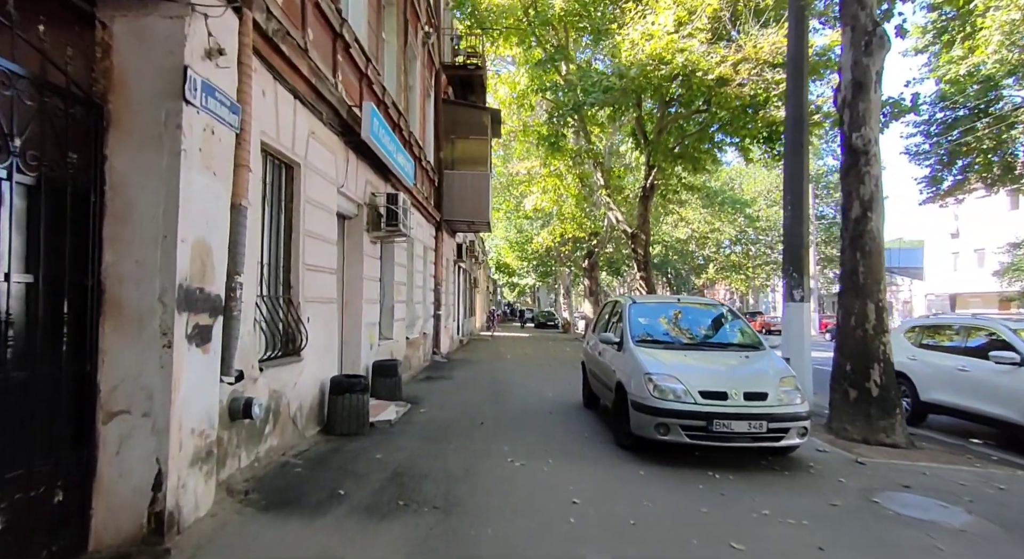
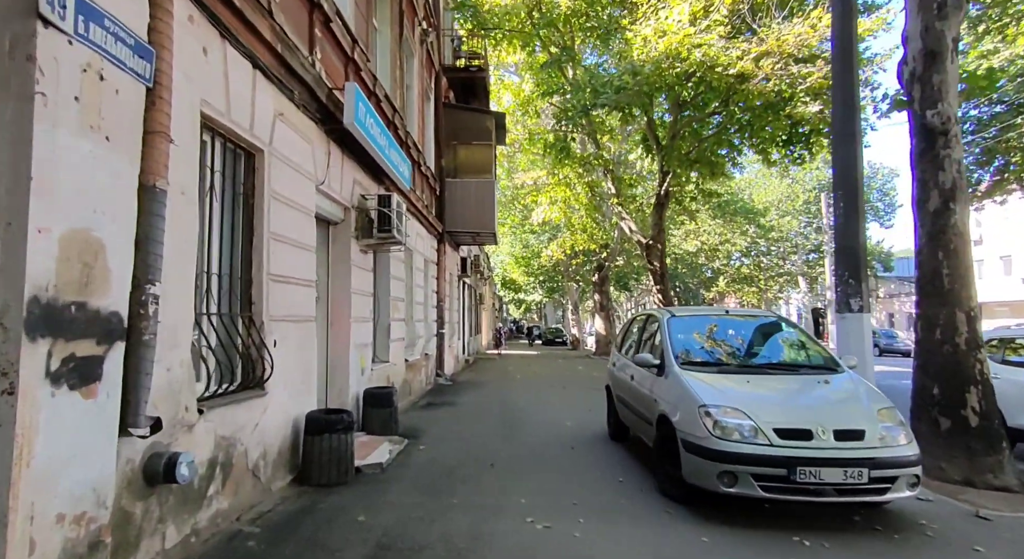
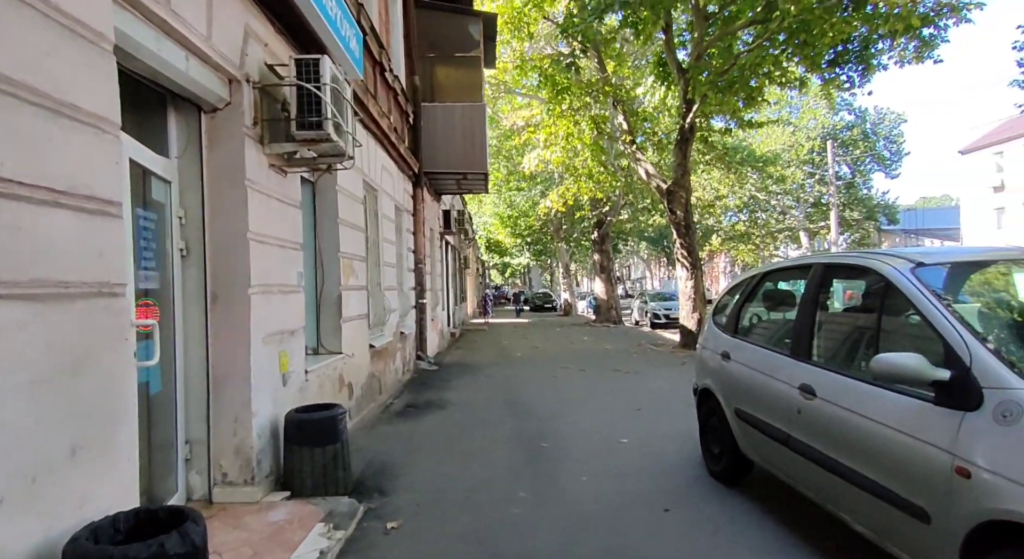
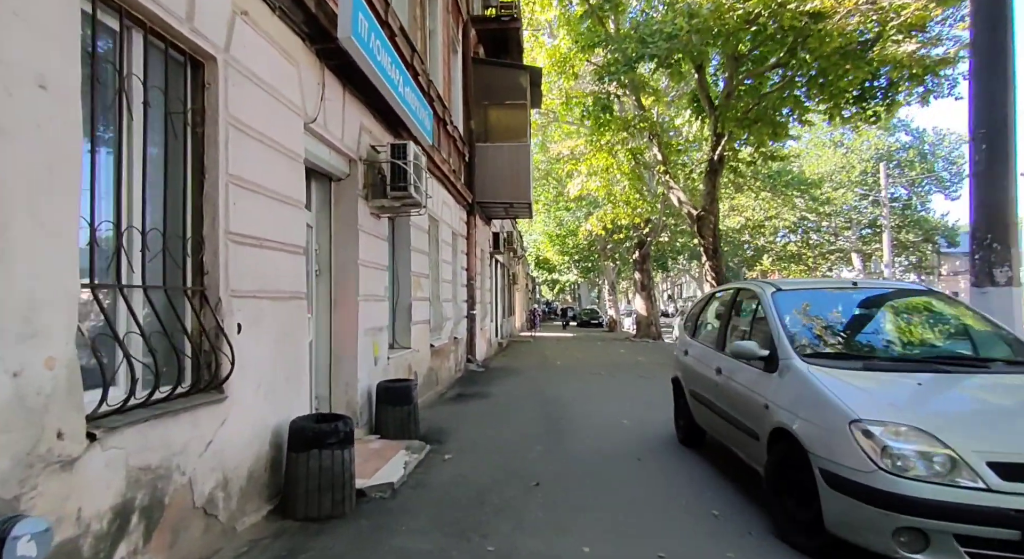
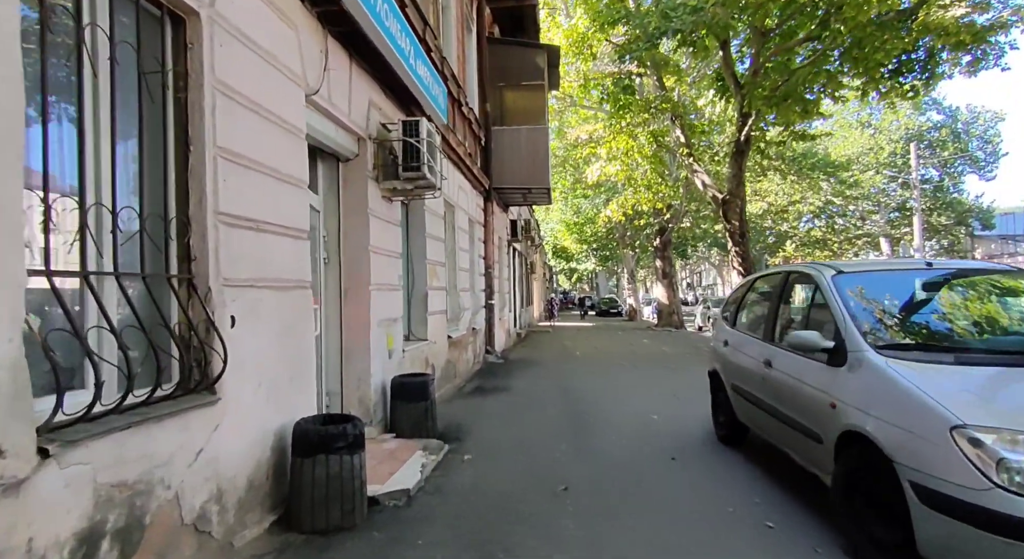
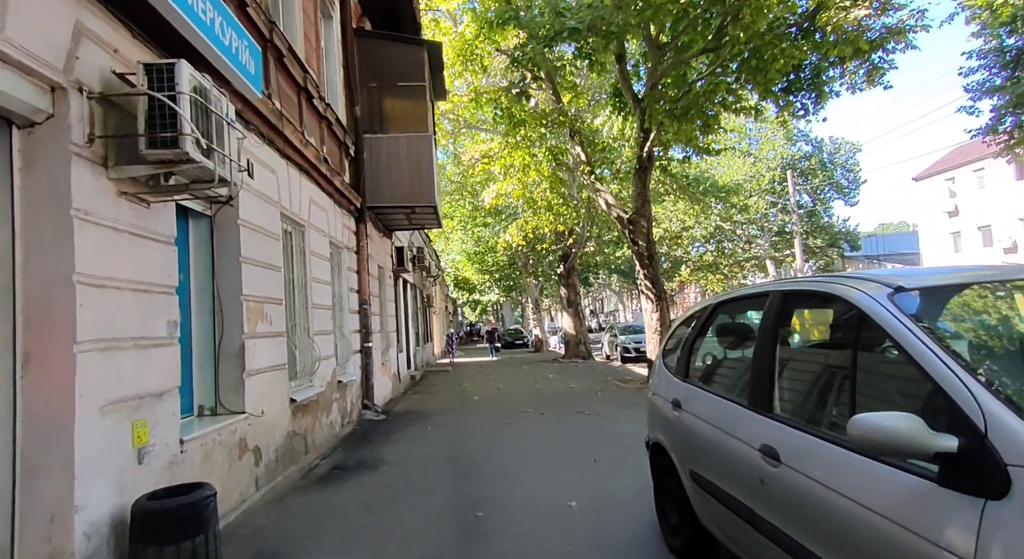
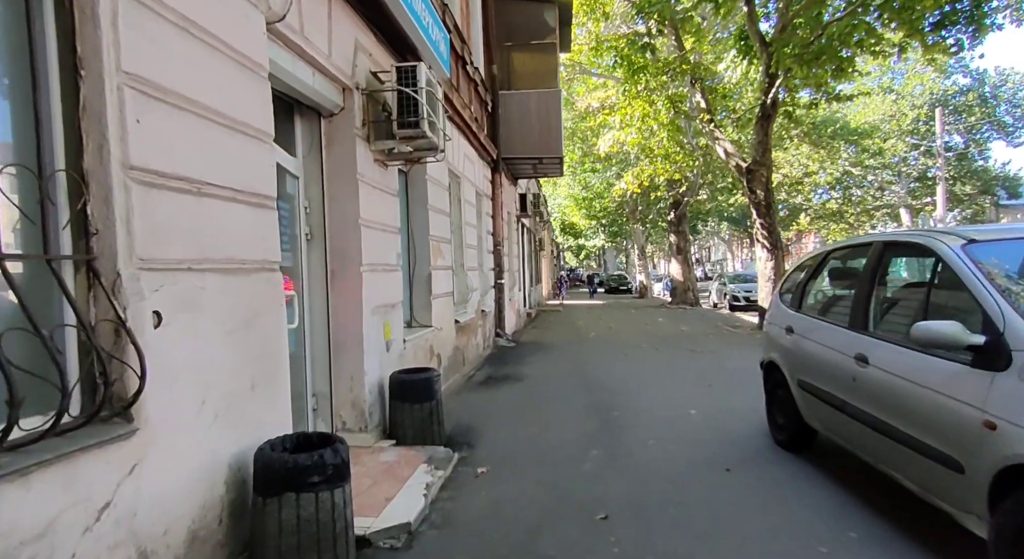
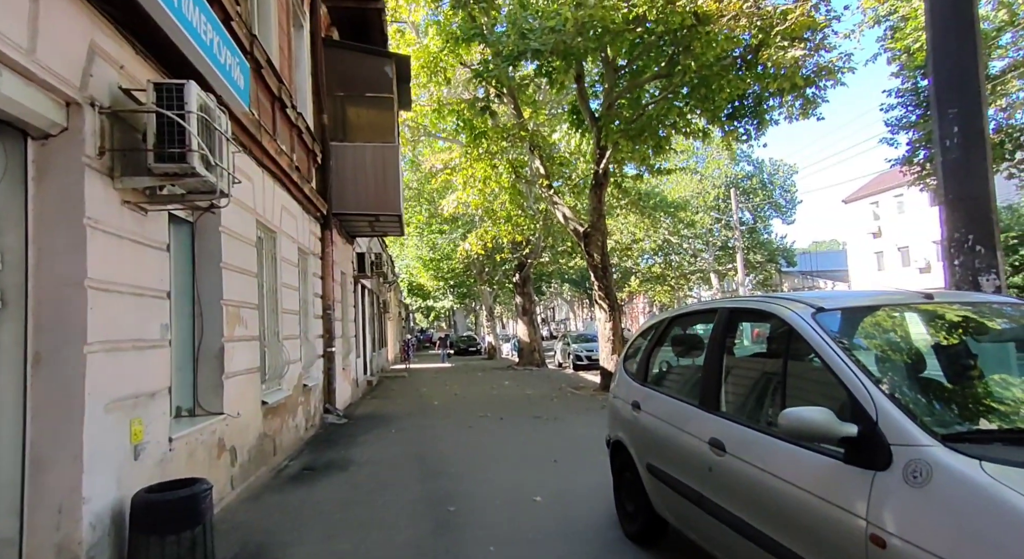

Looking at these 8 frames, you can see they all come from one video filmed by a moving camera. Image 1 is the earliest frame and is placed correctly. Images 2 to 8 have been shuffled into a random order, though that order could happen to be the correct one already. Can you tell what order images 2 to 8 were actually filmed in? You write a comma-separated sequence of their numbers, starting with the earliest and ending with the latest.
2, 4, 5, 7, 3, 8, 6
